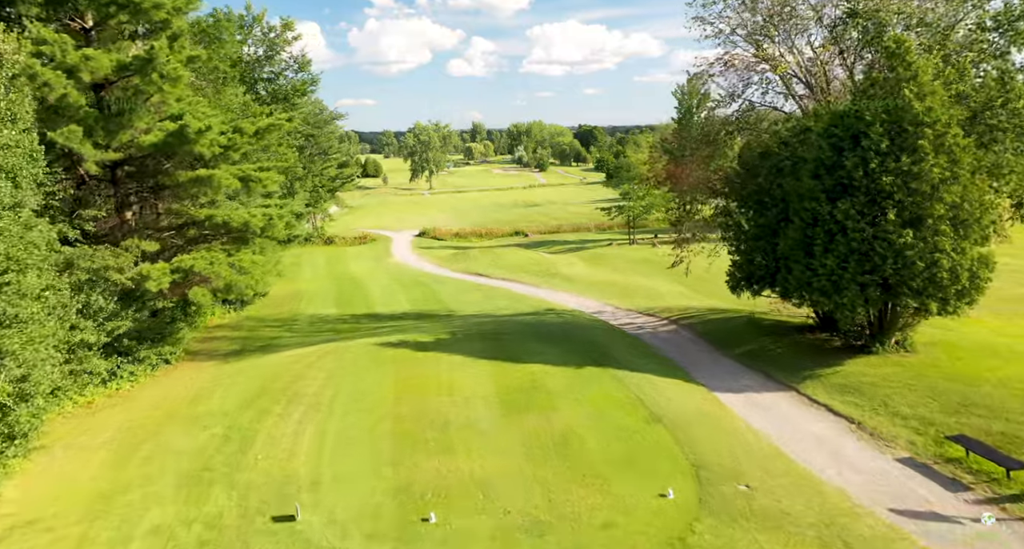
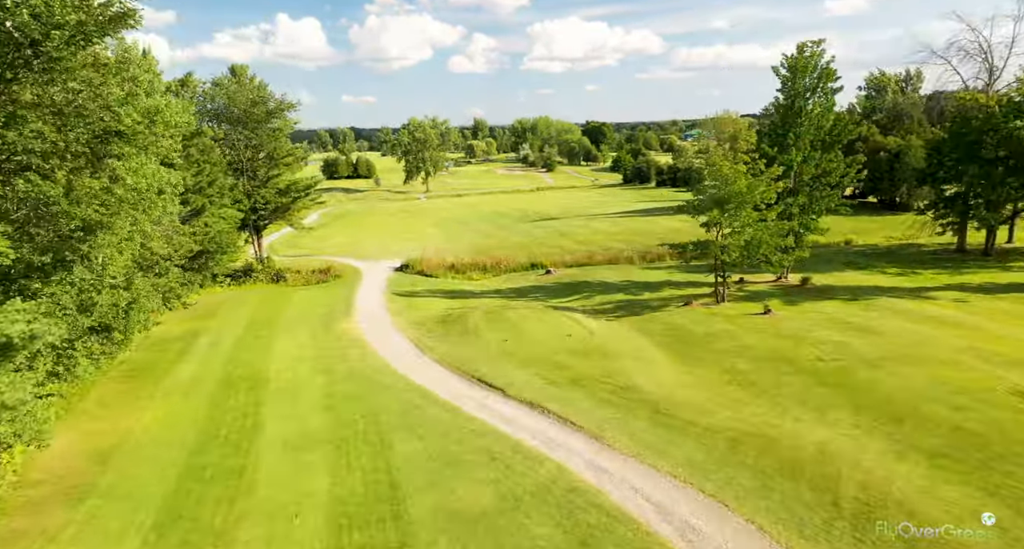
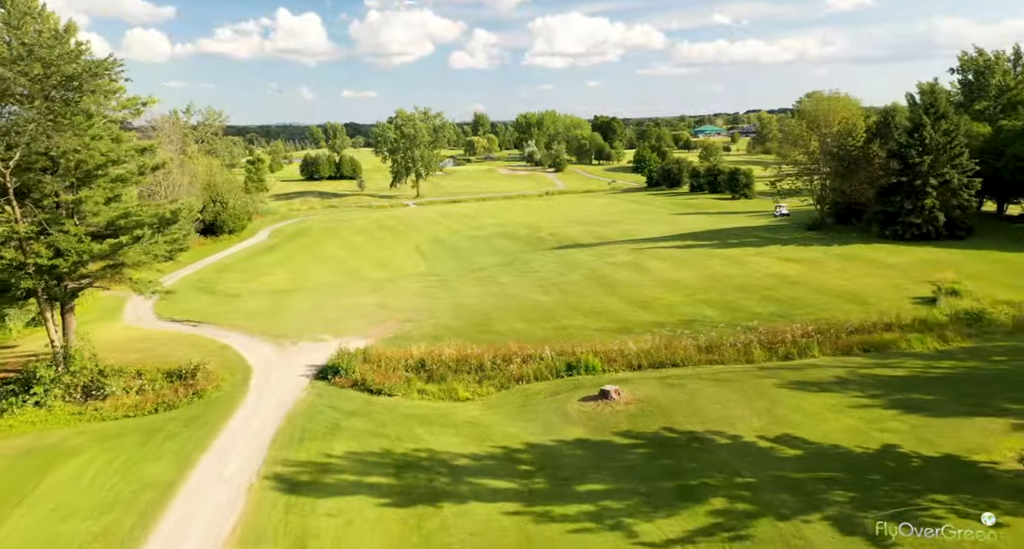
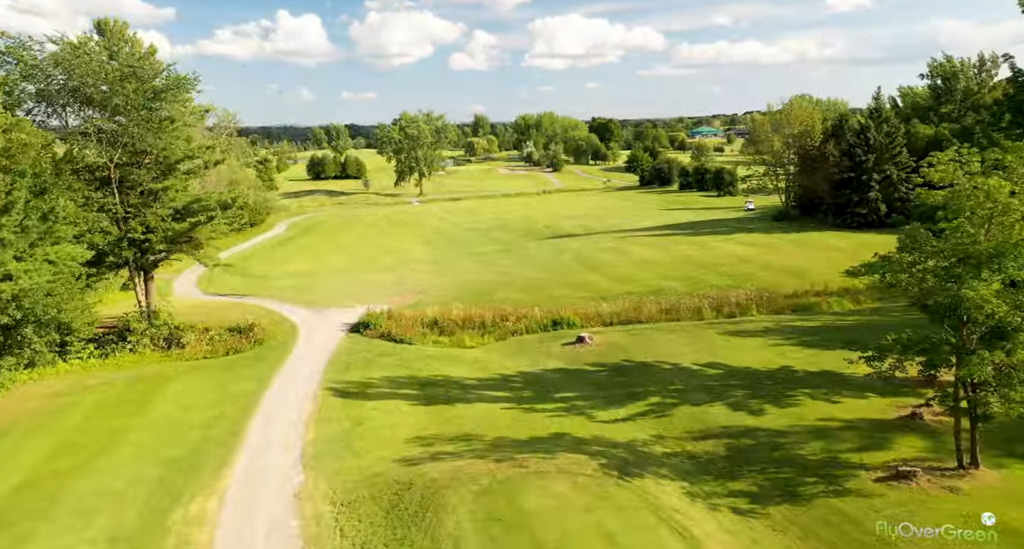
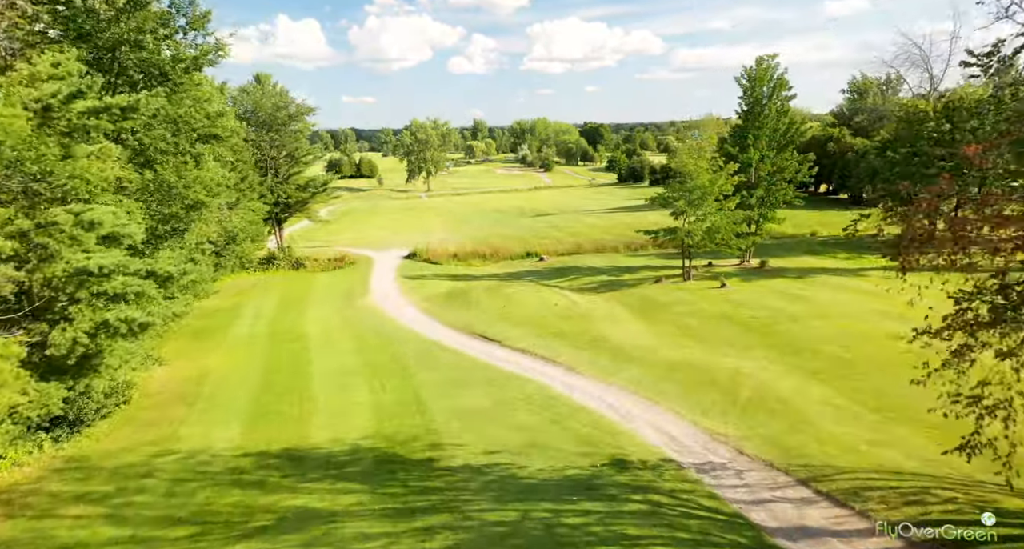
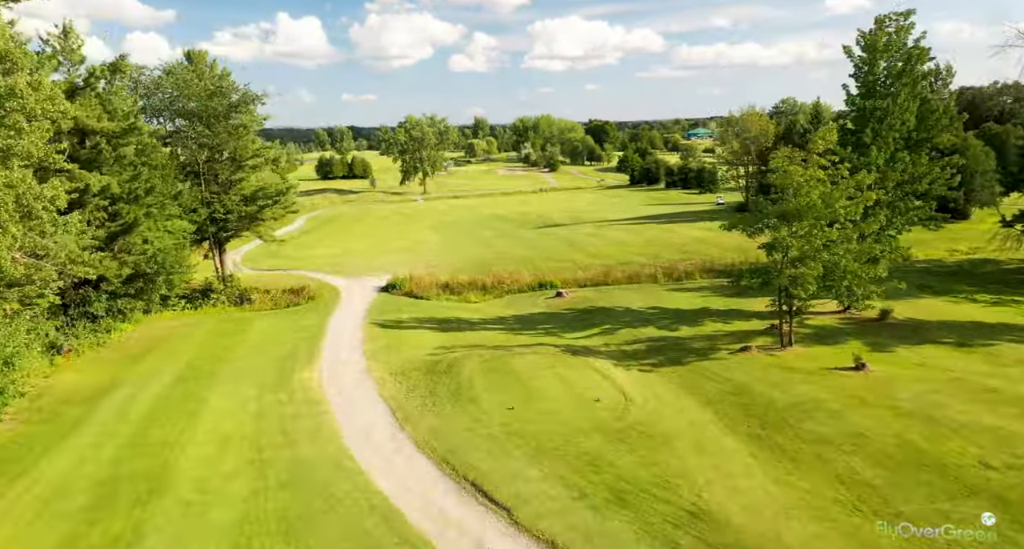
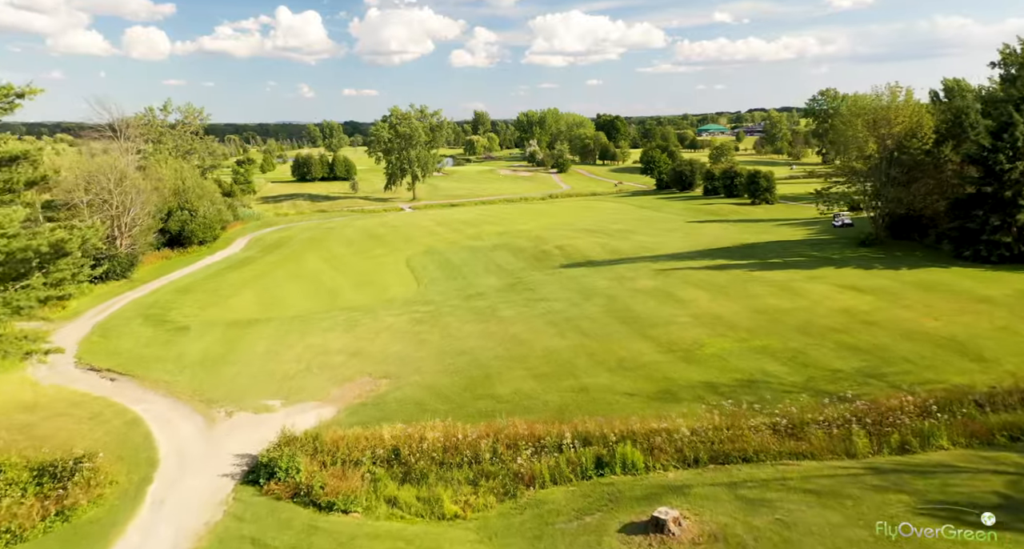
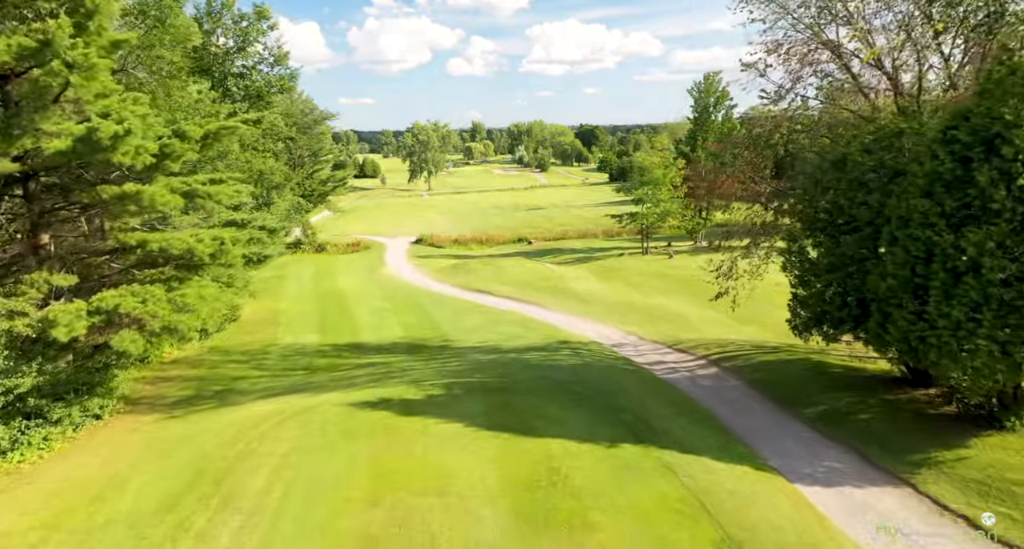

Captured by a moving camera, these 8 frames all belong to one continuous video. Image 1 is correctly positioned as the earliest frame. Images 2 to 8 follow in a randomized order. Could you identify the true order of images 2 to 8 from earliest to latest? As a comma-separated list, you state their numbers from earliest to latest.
8, 5, 2, 6, 4, 3, 7
